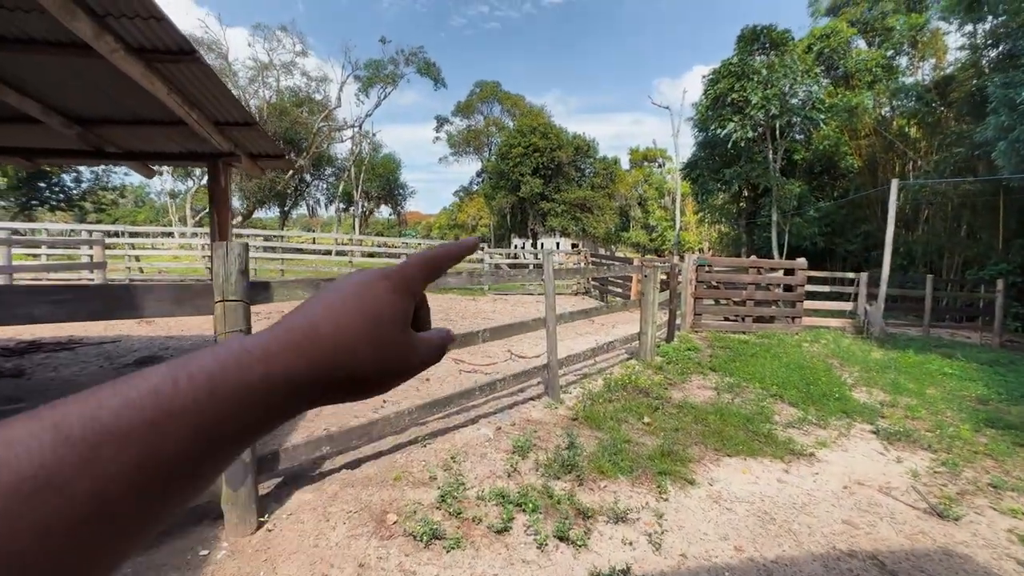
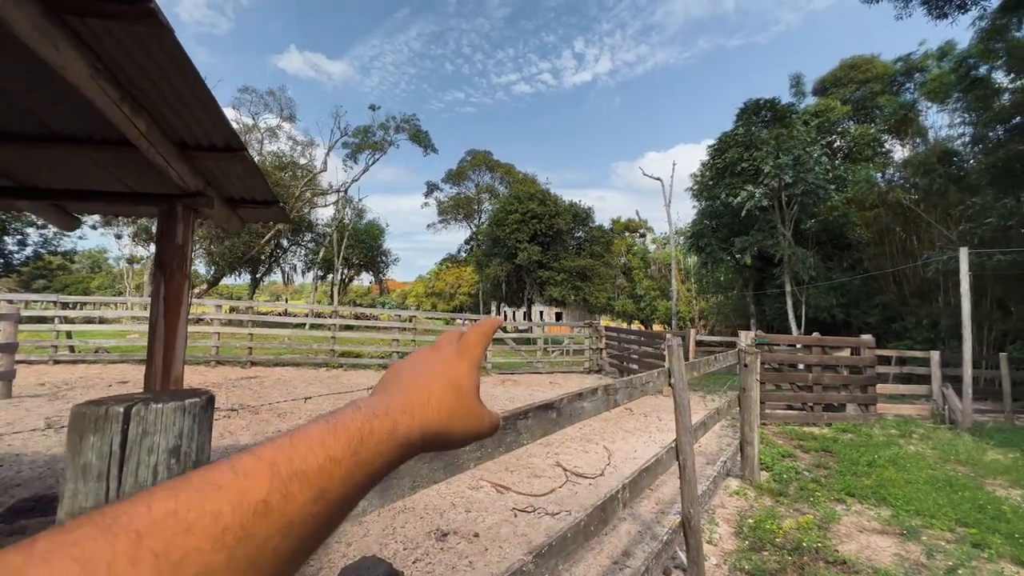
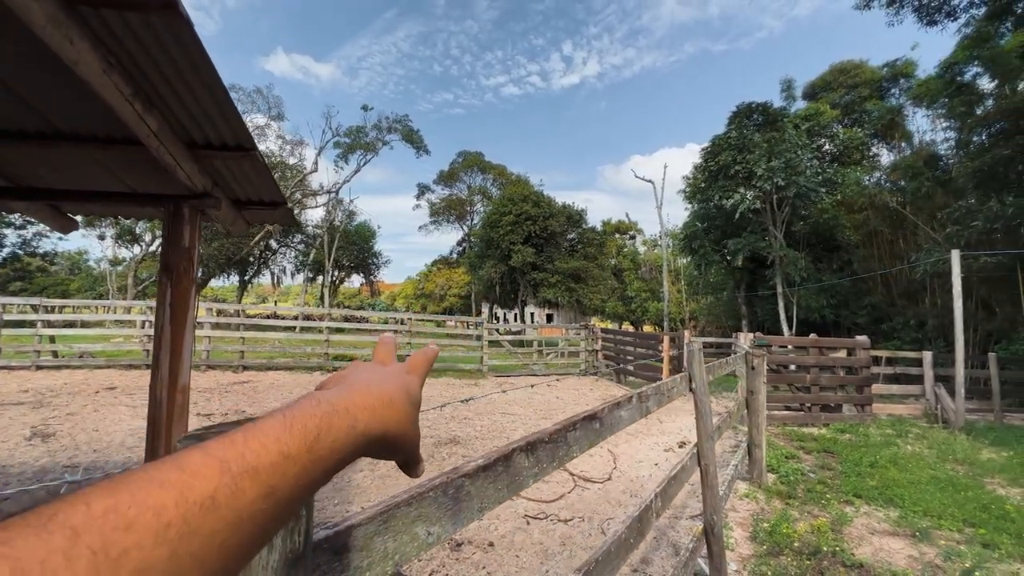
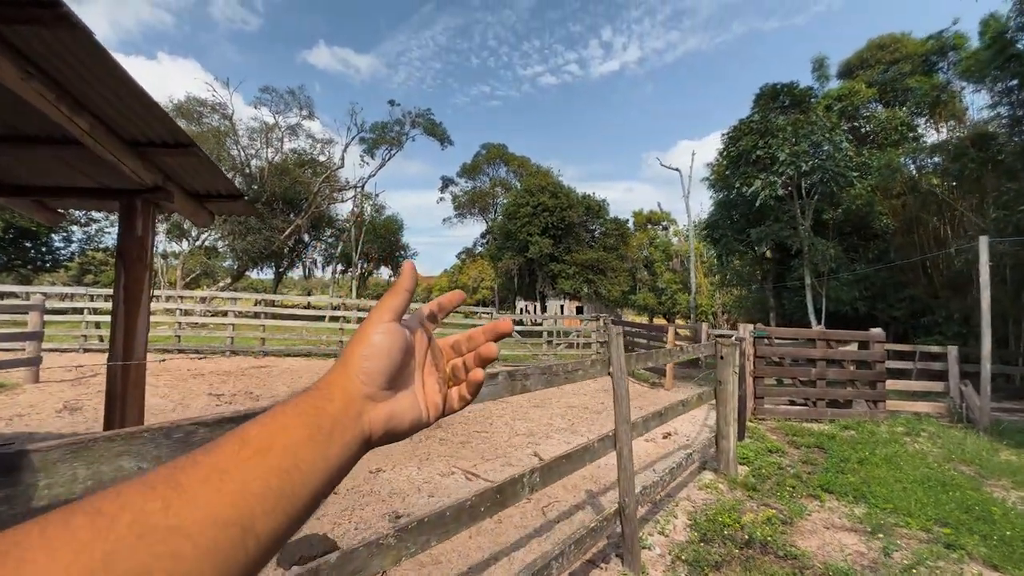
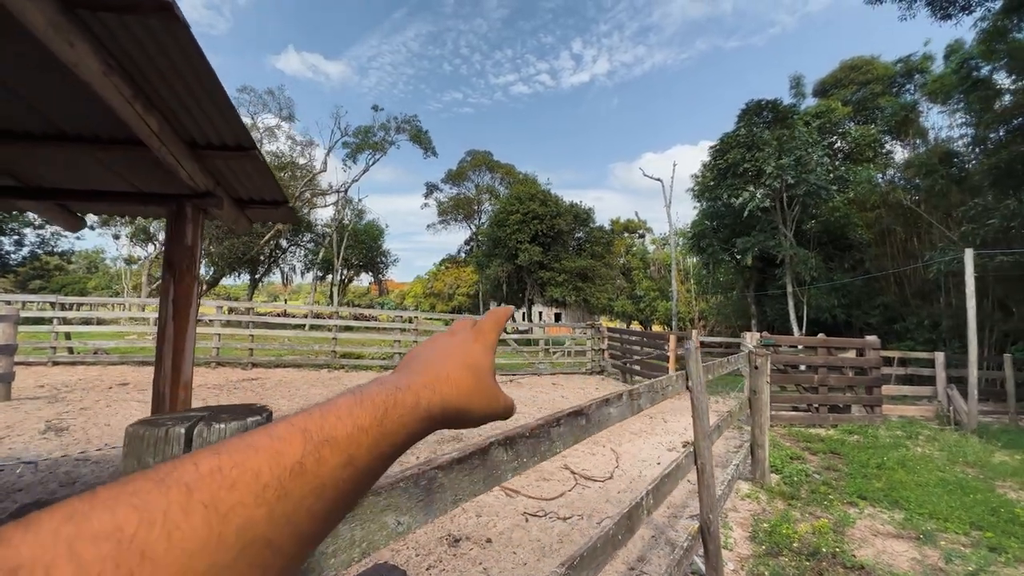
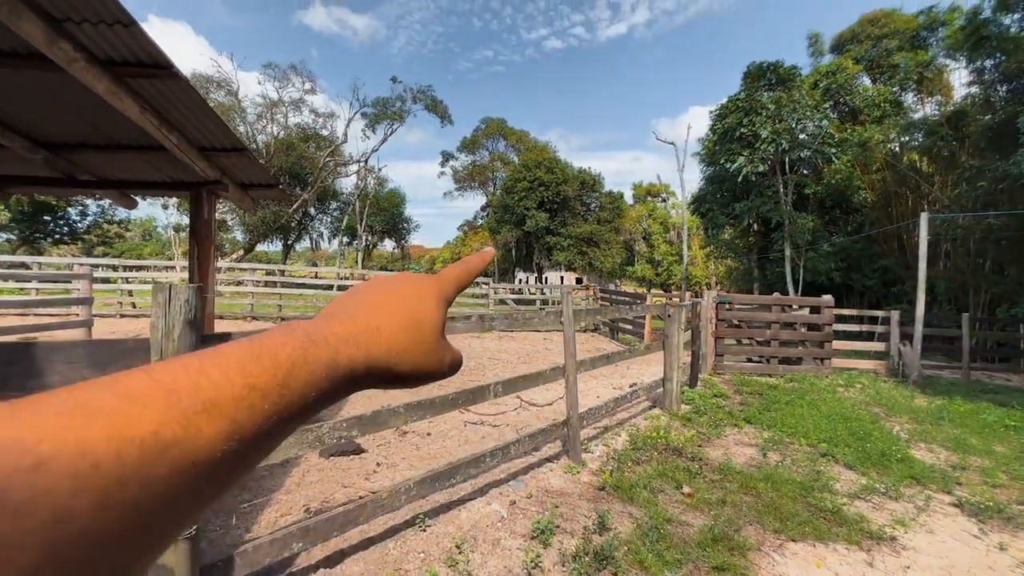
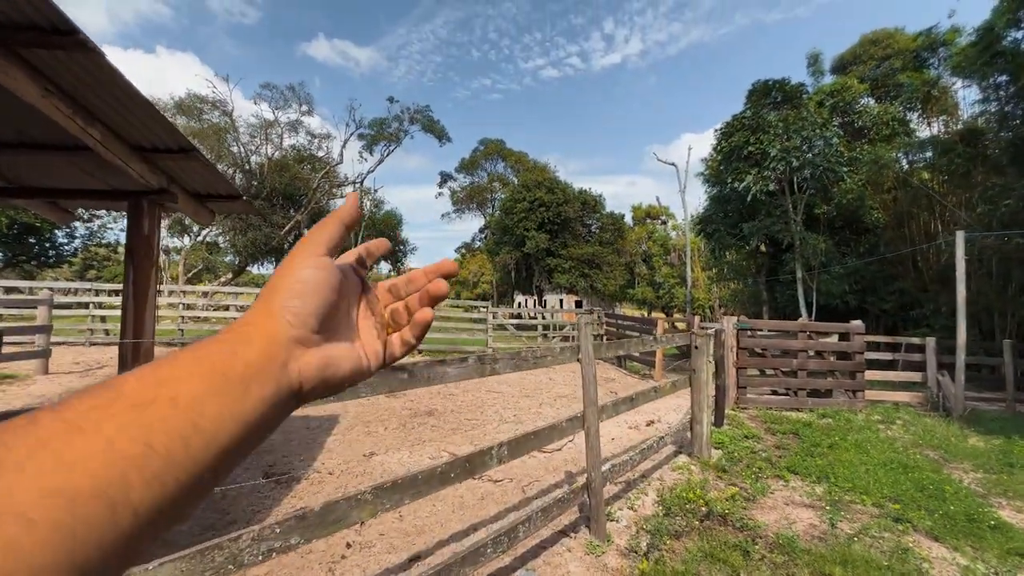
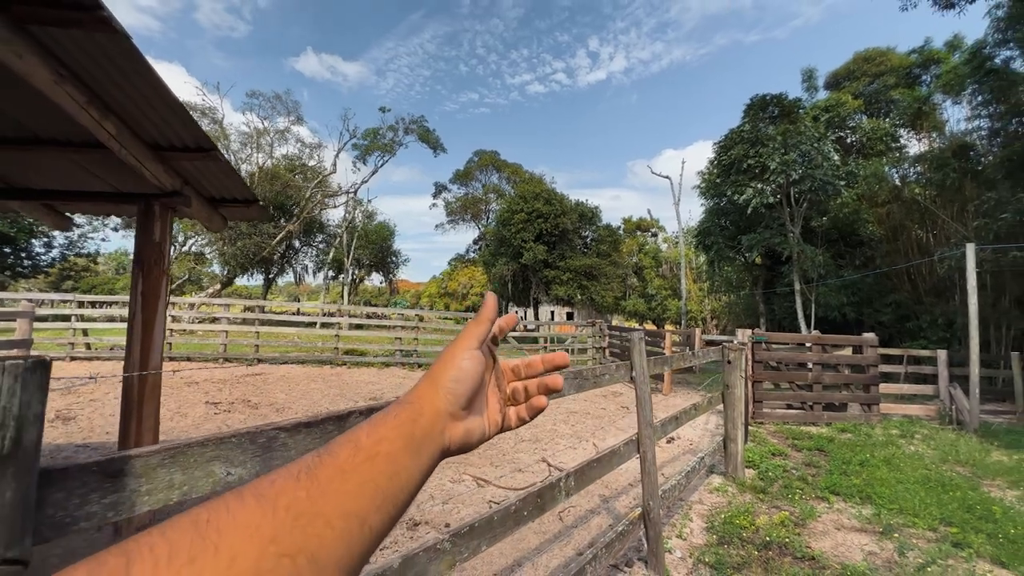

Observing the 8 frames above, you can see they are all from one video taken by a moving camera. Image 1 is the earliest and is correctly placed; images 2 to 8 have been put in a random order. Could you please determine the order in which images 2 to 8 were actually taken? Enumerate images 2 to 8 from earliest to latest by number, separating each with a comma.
6, 7, 4, 8, 2, 5, 3
